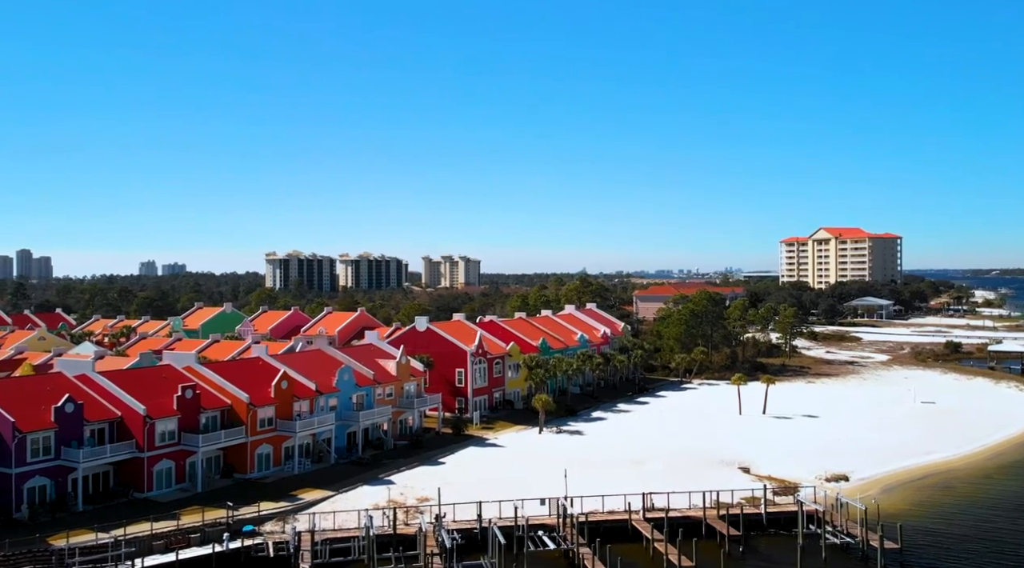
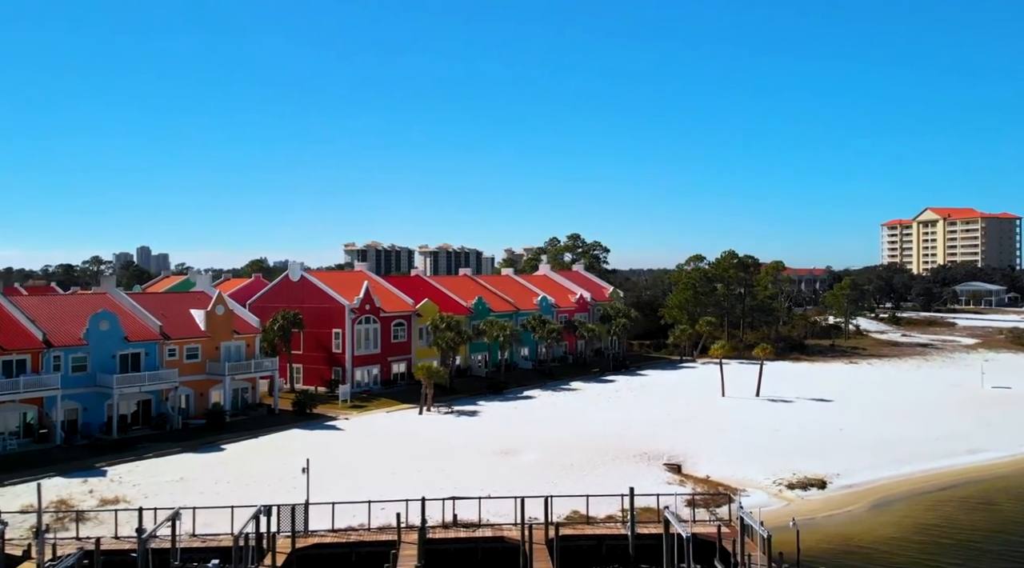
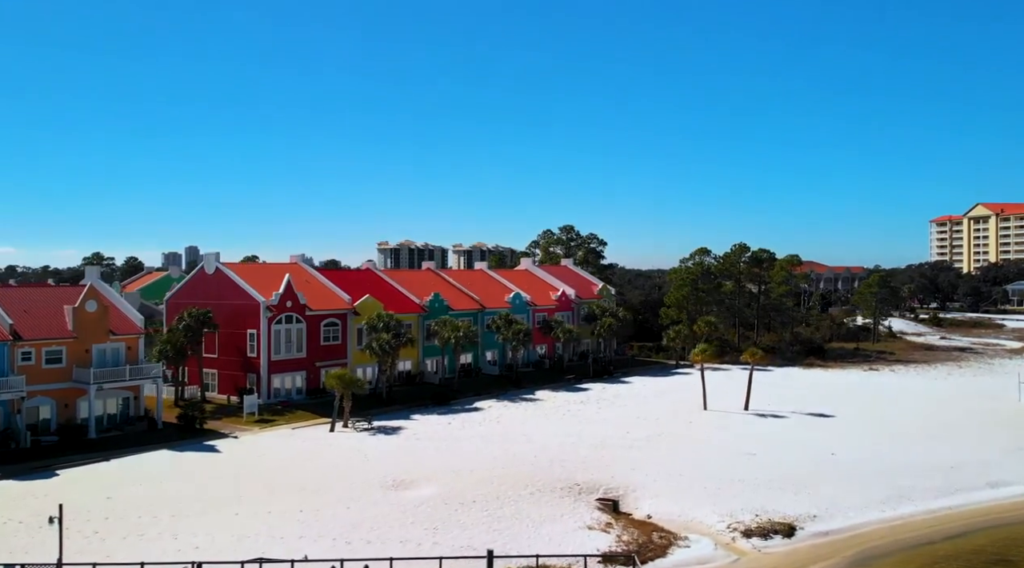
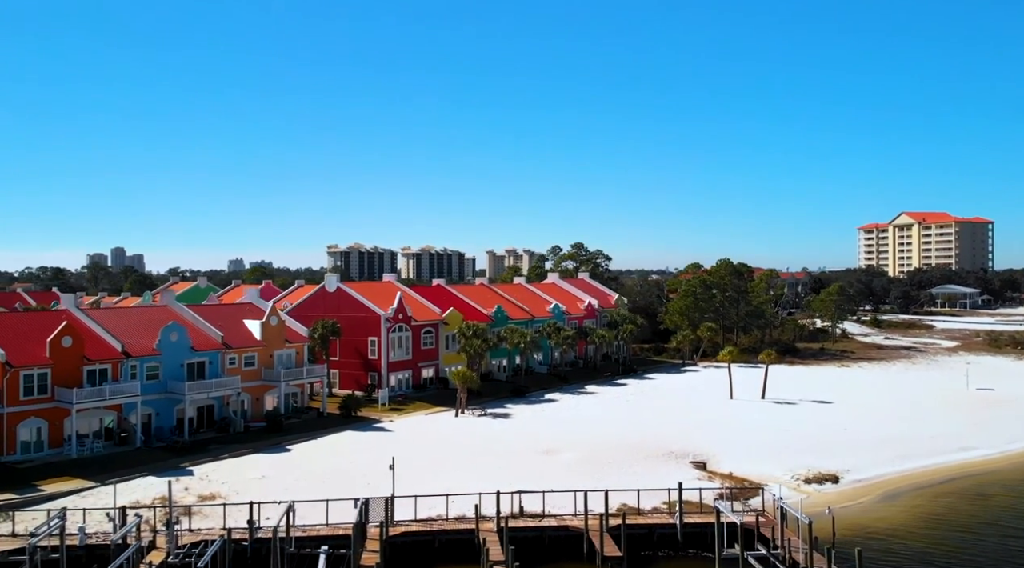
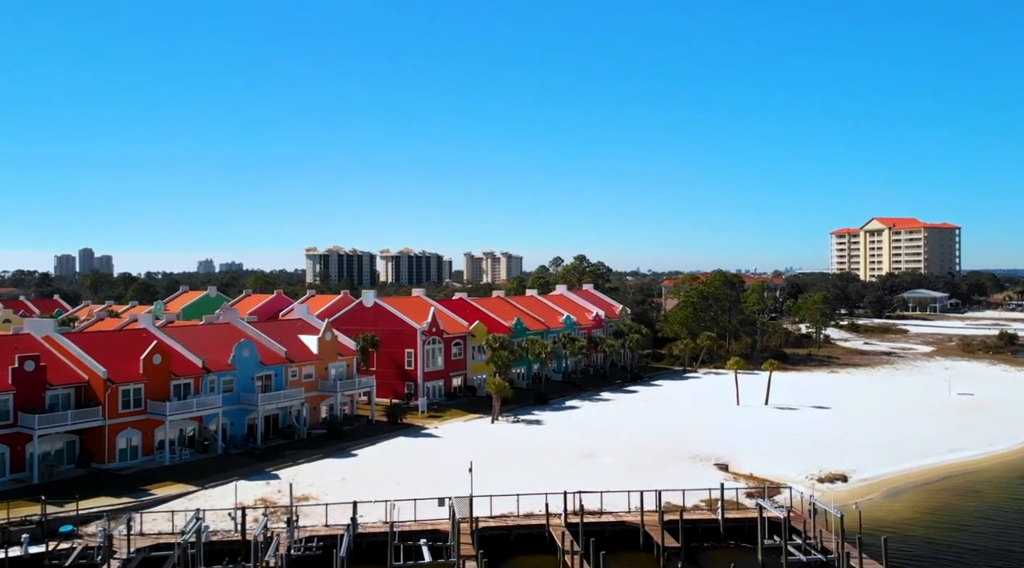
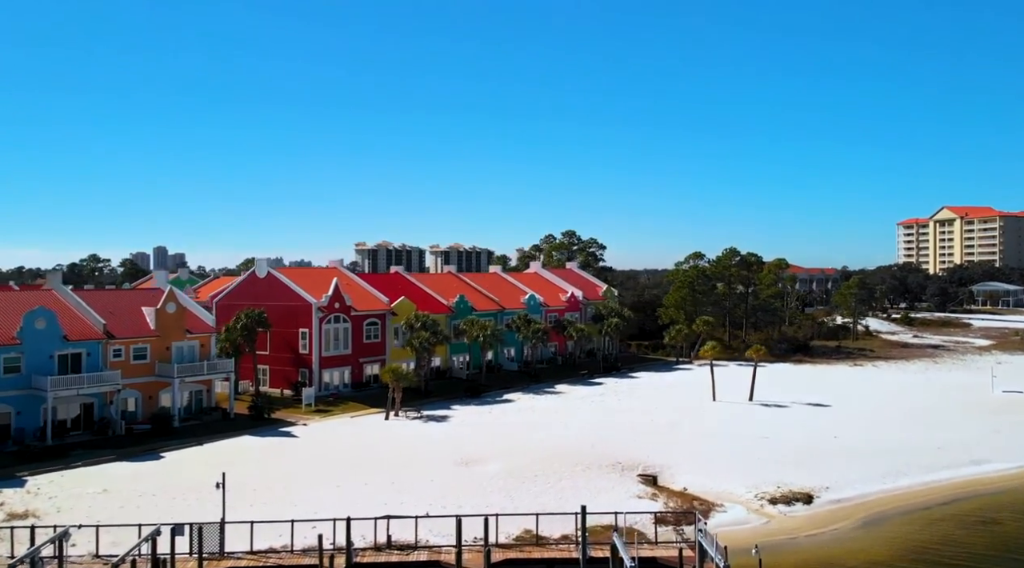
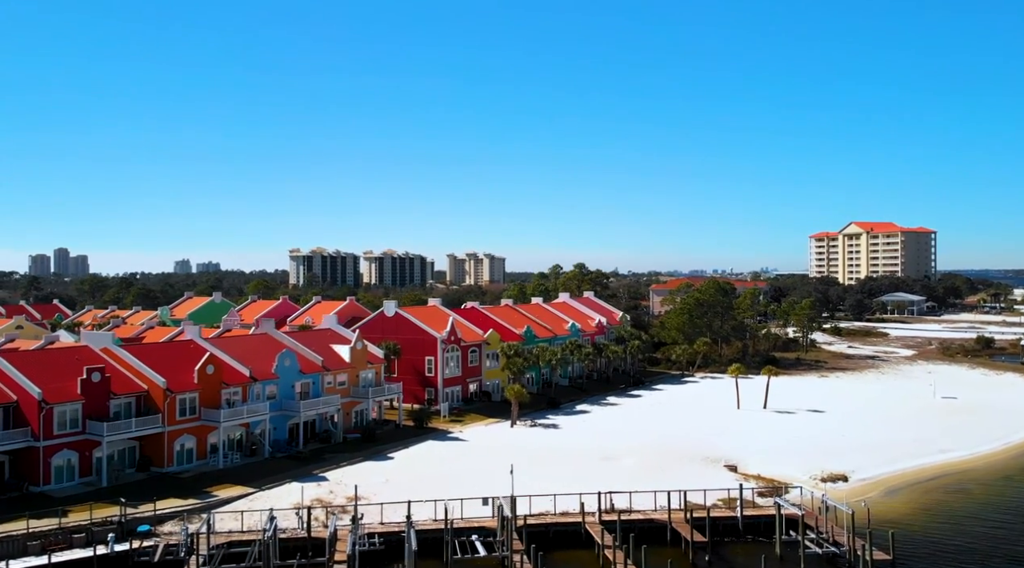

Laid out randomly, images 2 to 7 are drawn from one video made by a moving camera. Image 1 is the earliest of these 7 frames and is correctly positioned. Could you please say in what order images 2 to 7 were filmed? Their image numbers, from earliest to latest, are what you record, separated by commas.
7, 5, 4, 2, 6, 3
